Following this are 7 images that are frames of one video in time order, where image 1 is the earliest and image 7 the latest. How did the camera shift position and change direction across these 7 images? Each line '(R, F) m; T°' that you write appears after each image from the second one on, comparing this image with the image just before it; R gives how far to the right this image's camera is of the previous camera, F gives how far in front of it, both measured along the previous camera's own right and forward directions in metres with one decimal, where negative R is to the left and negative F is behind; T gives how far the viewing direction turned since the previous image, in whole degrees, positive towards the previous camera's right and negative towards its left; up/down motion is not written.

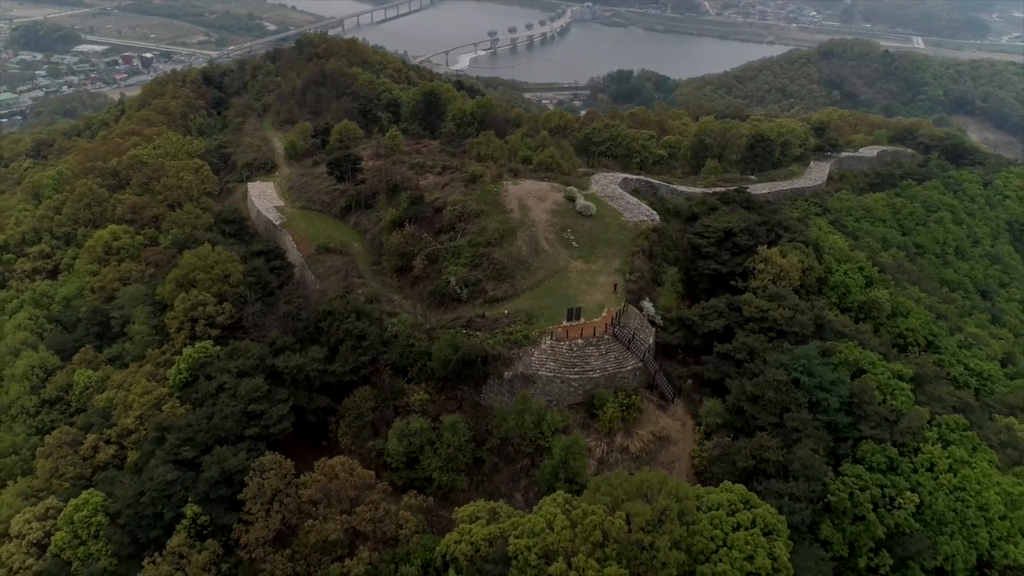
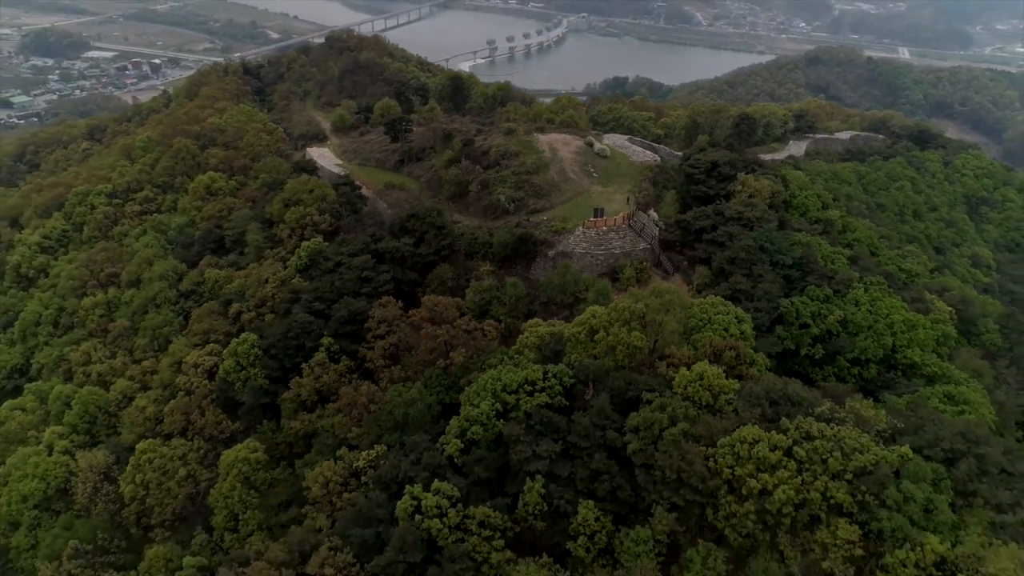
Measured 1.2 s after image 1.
(-0.7, -2.8) m; 0°
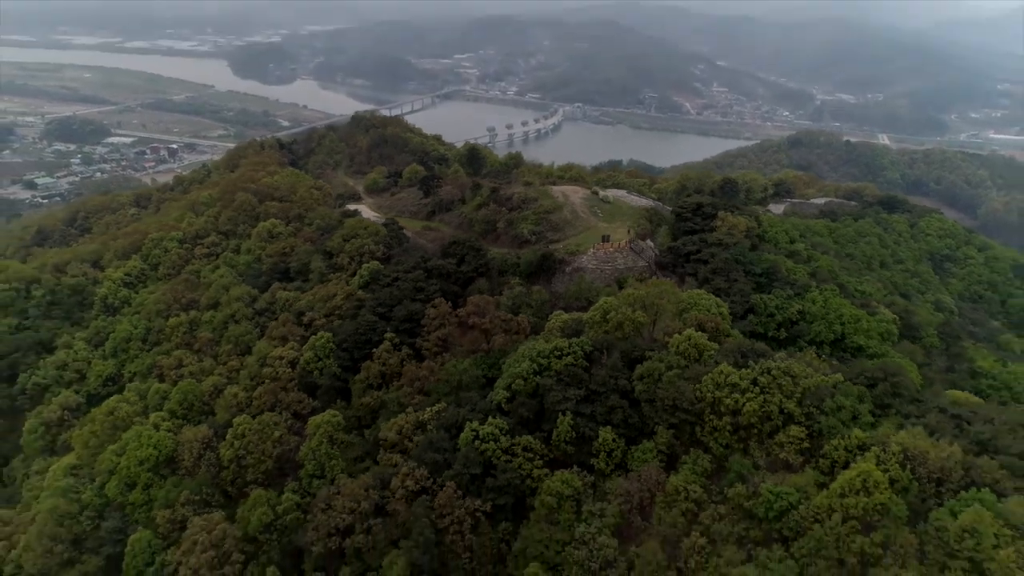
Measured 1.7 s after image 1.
(-0.5, -2.4) m; 0°
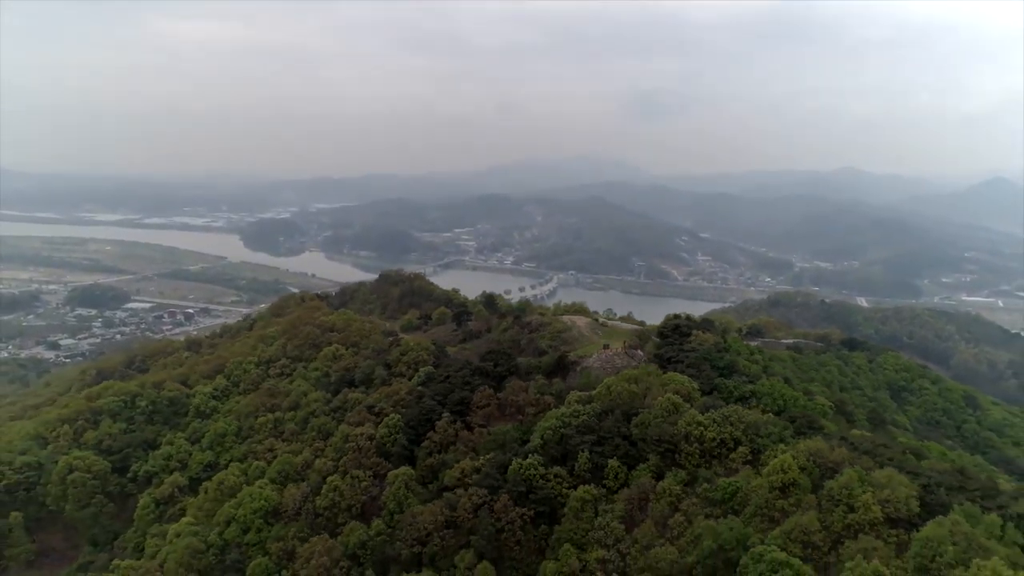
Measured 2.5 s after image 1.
(-0.7, -4.2) m; 0°
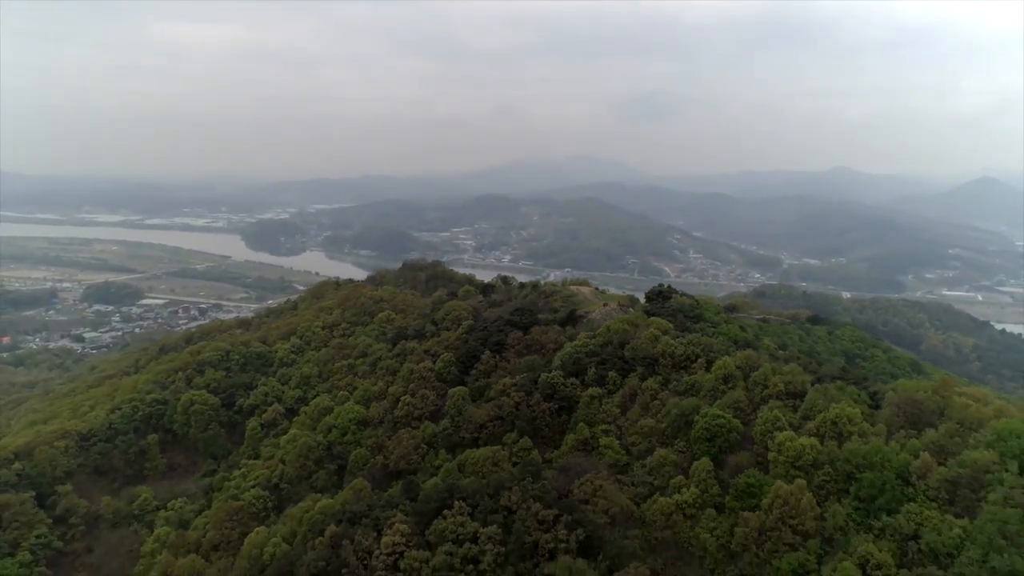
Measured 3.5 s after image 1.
(-0.9, -5.6) m; 0°
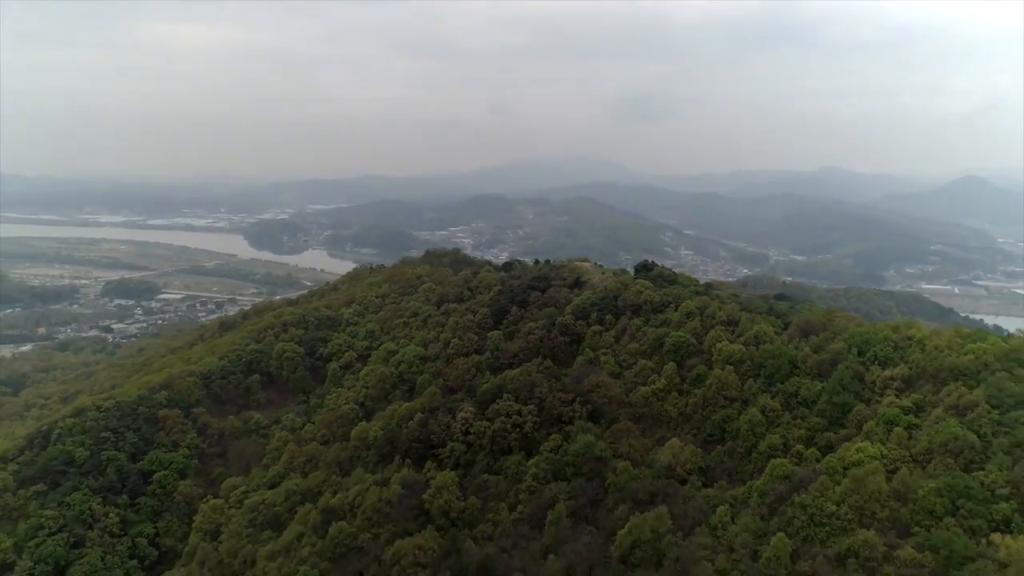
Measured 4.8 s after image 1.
(-1.1, -7.3) m; 0°
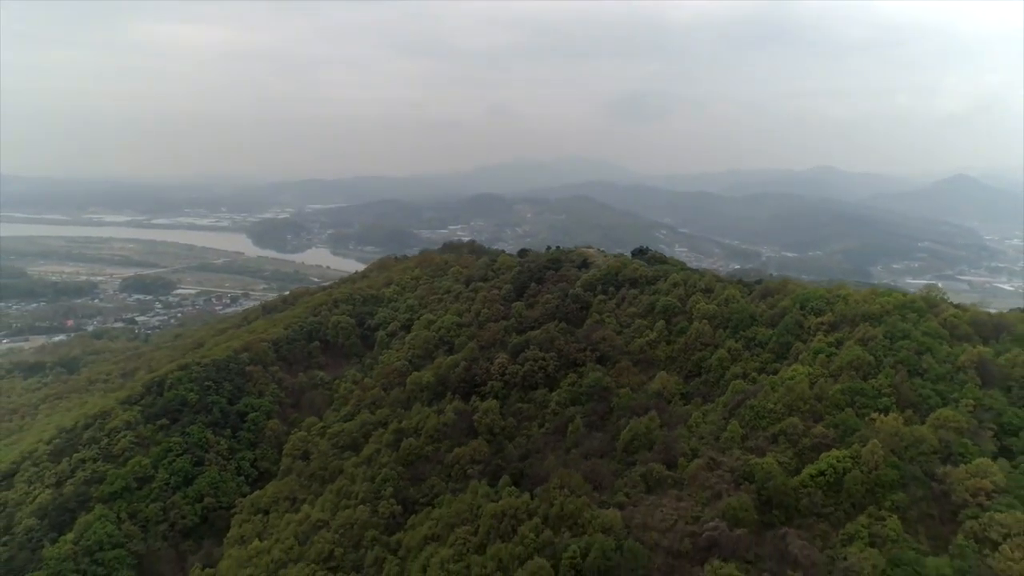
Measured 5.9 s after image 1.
(-1.1, -6.2) m; 0°
